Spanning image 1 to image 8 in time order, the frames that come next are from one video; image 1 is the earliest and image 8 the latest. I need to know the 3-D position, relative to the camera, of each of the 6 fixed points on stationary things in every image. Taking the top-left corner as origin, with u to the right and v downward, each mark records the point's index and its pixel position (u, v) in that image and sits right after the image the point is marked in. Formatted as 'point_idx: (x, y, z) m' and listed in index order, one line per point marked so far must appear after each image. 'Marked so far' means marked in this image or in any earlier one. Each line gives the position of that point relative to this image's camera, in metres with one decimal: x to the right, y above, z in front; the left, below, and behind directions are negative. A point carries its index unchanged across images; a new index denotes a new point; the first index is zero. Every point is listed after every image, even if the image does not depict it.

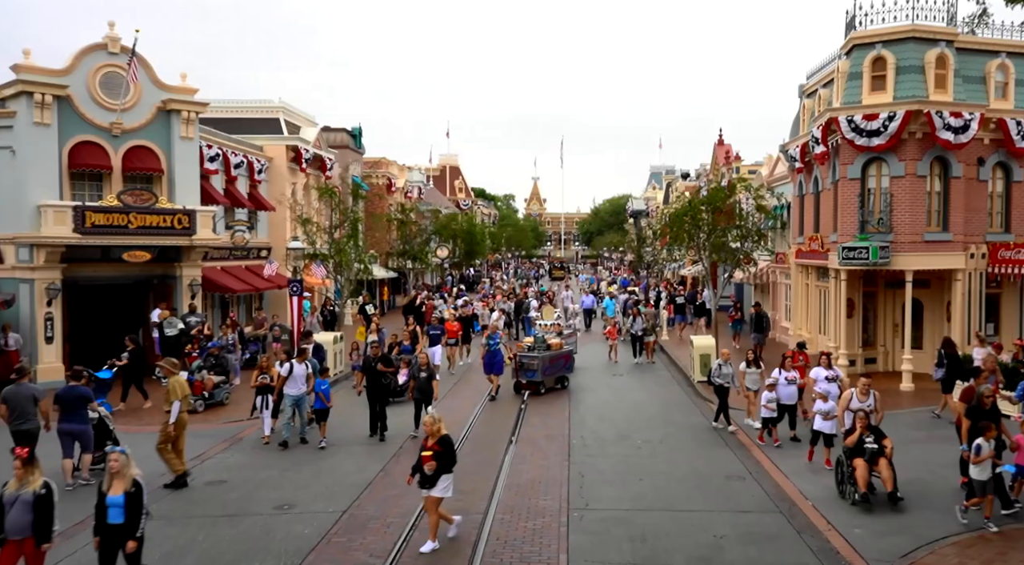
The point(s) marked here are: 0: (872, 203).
0: (+8.6, +1.9, +19.4) m
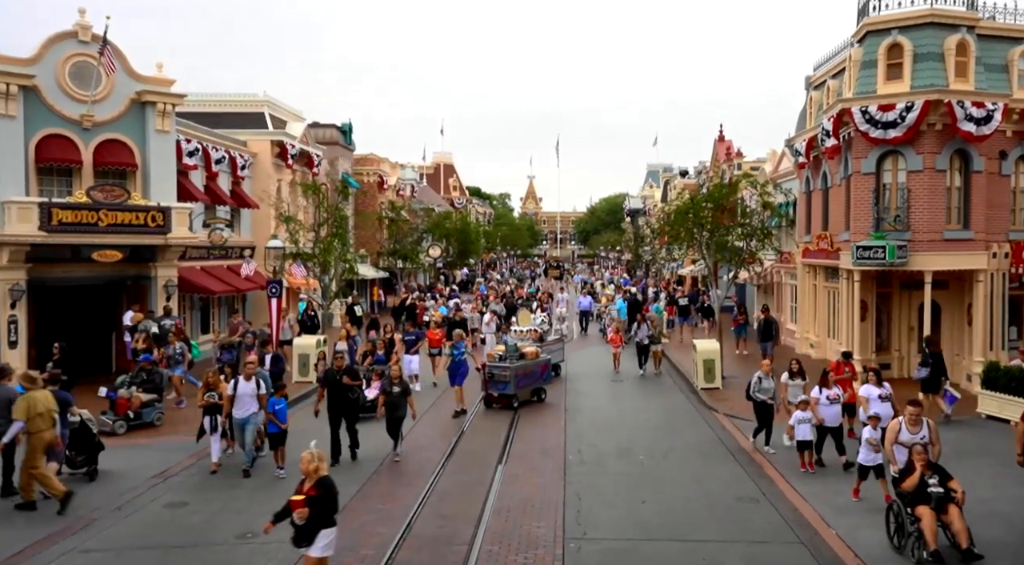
0: (+8.5, +1.9, +18.4) m
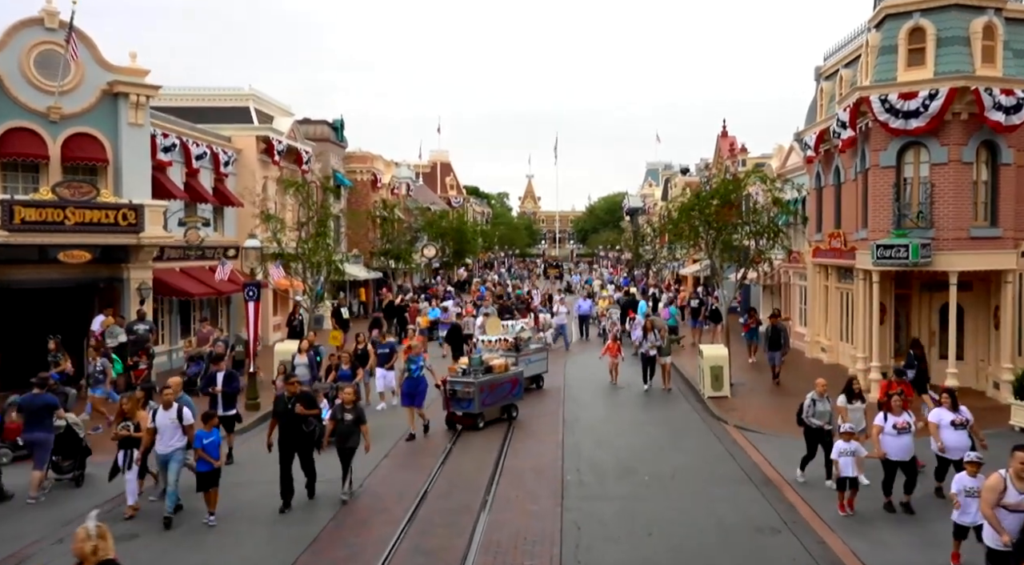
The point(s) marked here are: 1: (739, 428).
0: (+8.4, +1.9, +17.2) m
1: (+4.4, -2.8, +15.8) m
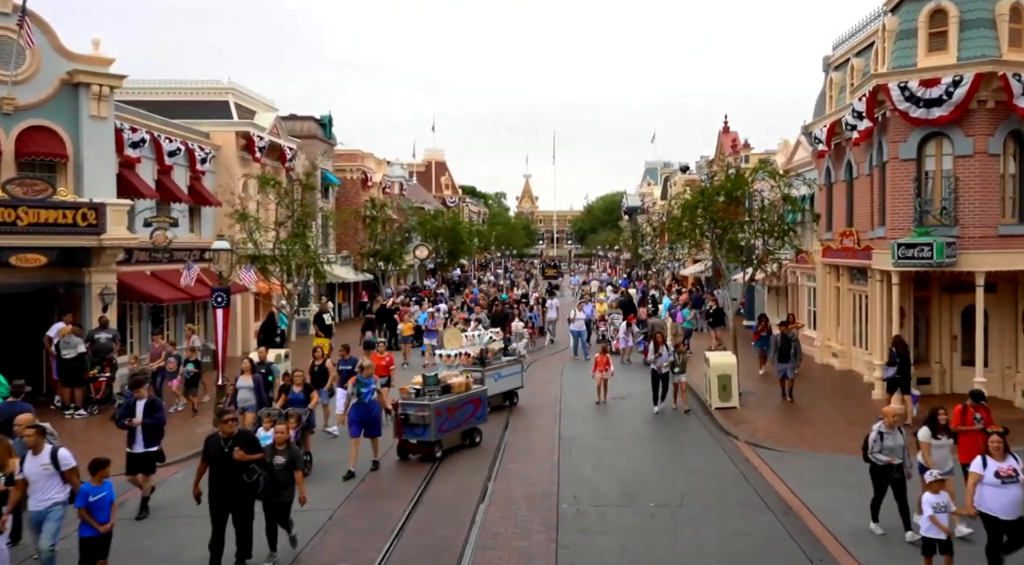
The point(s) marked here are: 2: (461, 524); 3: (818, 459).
0: (+8.2, +1.8, +15.9) m
1: (+4.2, -2.9, +14.5) m
2: (-0.6, -2.8, +9.7) m
3: (+5.1, -2.9, +13.6) m
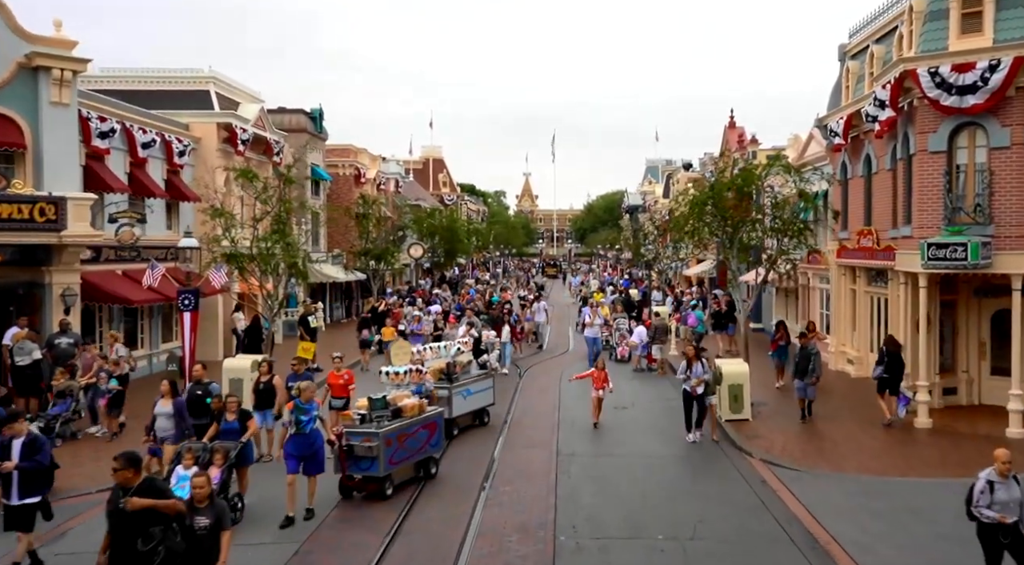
0: (+8.1, +1.8, +14.6) m
1: (+4.1, -2.9, +13.2) m
2: (-0.7, -2.9, +8.4) m
3: (+5.0, -3.0, +12.3) m
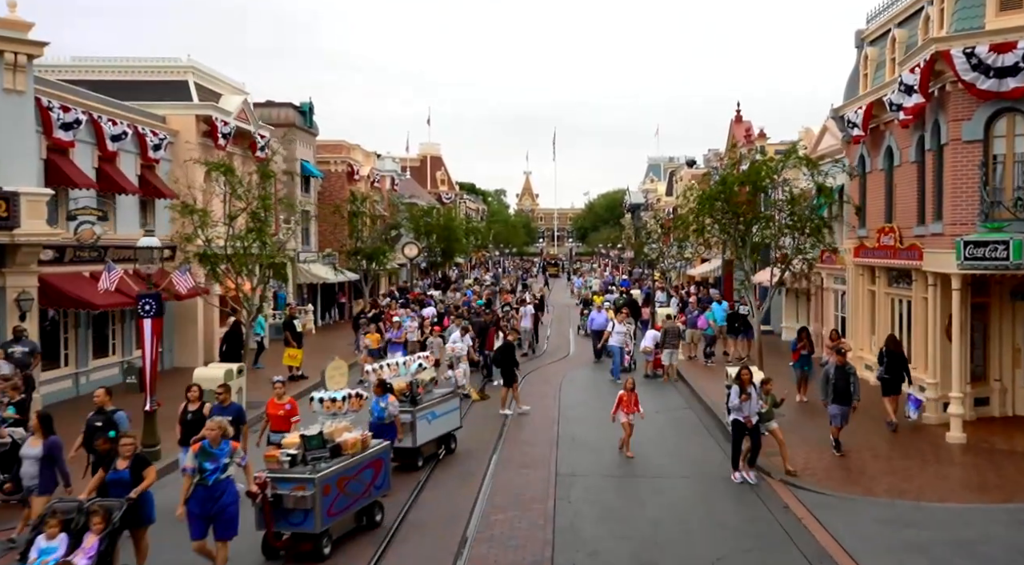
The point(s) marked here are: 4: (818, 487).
0: (+8.0, +1.7, +13.3) m
1: (+4.0, -3.0, +11.9) m
2: (-0.8, -2.9, +7.1) m
3: (+4.9, -3.0, +10.9) m
4: (+4.4, -3.0, +11.8) m
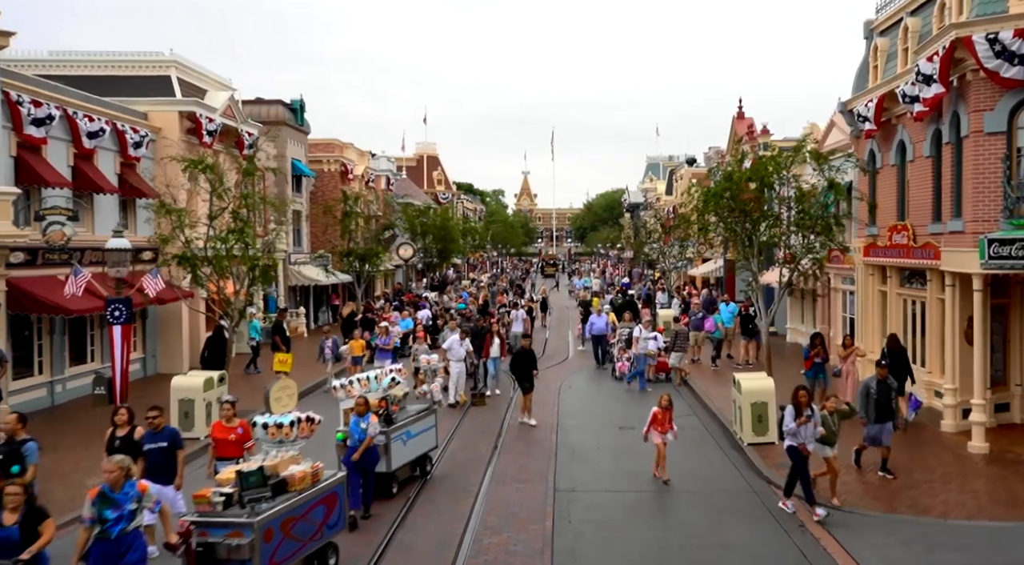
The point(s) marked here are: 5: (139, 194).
0: (+7.9, +1.7, +12.5) m
1: (+3.9, -3.0, +11.1) m
2: (-0.9, -3.0, +6.3) m
3: (+4.8, -3.0, +10.1) m
4: (+4.4, -3.0, +11.0) m
5: (-8.9, +2.1, +19.4) m
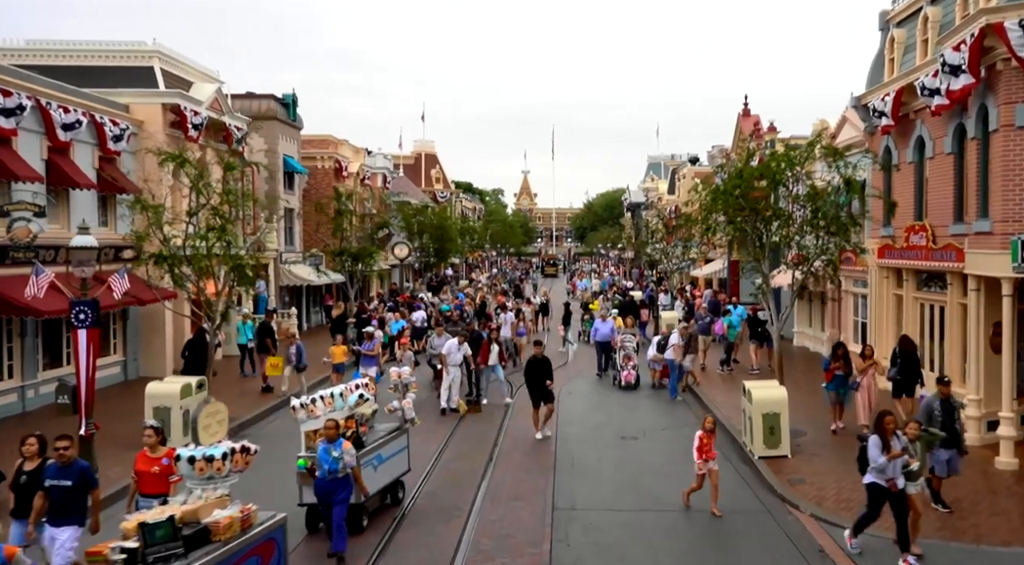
0: (+7.8, +1.7, +11.6) m
1: (+3.9, -3.0, +10.2) m
2: (-1.0, -3.0, +5.4) m
3: (+4.8, -3.1, +9.3) m
4: (+4.3, -3.0, +10.1) m
5: (-9.0, +2.1, +18.5) m
